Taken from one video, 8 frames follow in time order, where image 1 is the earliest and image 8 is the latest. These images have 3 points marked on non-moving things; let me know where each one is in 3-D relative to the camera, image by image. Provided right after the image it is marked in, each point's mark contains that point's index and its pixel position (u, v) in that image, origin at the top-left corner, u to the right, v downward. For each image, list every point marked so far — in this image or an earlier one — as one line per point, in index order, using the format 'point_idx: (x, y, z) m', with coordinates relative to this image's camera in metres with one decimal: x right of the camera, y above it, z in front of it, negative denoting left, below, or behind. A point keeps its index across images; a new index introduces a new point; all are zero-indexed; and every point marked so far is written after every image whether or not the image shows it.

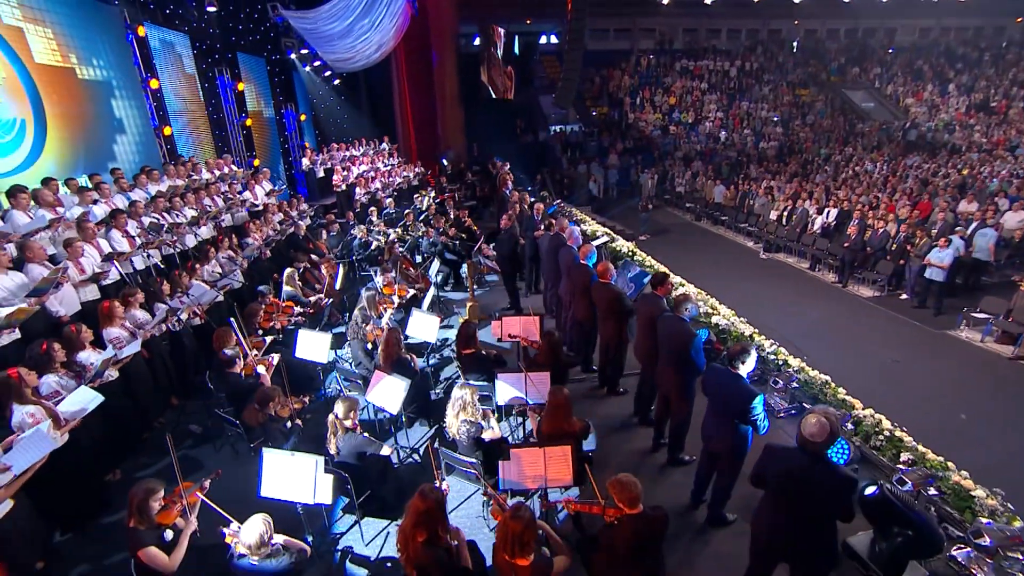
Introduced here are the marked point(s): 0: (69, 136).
0: (-7.8, +2.7, +9.4) m
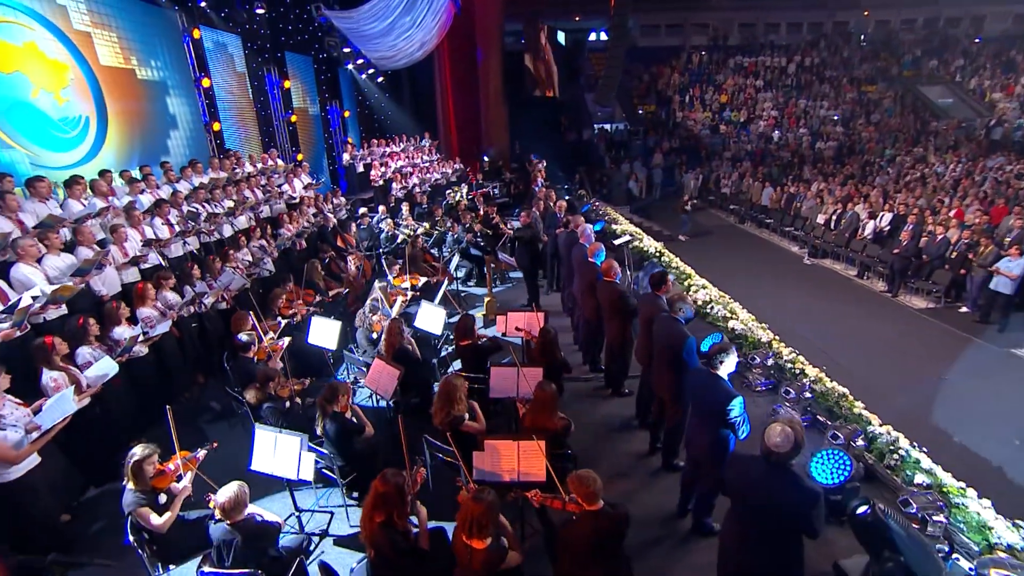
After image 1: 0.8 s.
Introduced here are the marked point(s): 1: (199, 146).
0: (-7.4, +3.0, +10.1) m
1: (-7.3, +3.3, +12.1) m
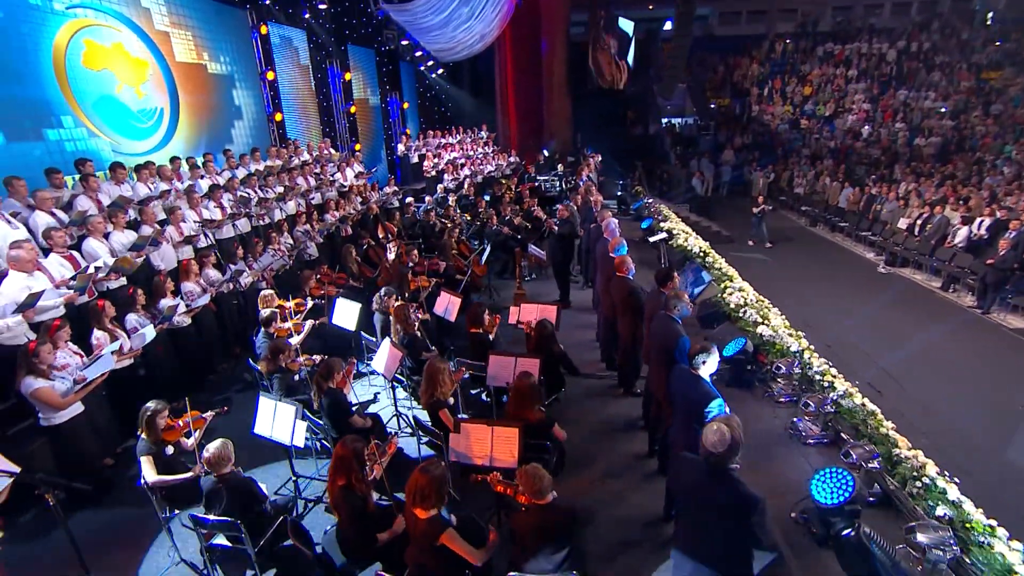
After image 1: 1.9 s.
0: (-6.6, +3.5, +11.0) m
1: (-6.2, +3.8, +13.0) m
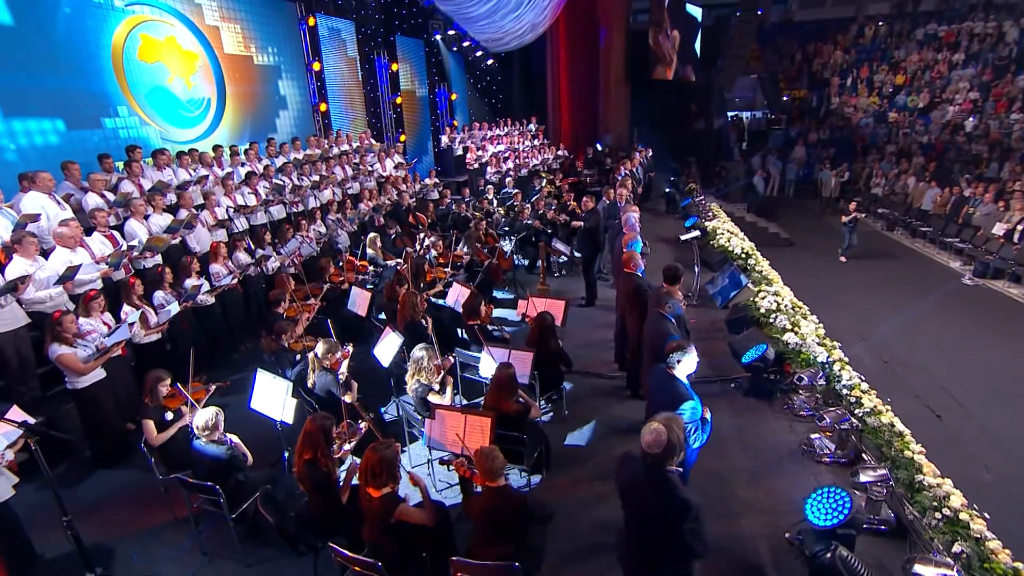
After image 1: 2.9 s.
0: (-5.9, +3.9, +11.6) m
1: (-5.3, +4.2, +13.5) m
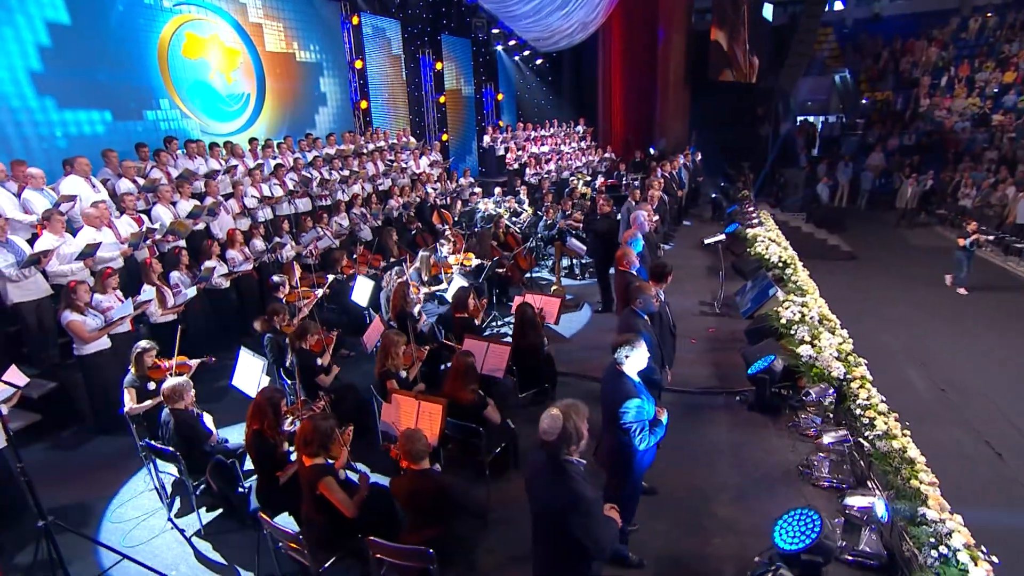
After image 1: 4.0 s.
0: (-5.2, +4.2, +12.2) m
1: (-4.4, +4.4, +14.0) m
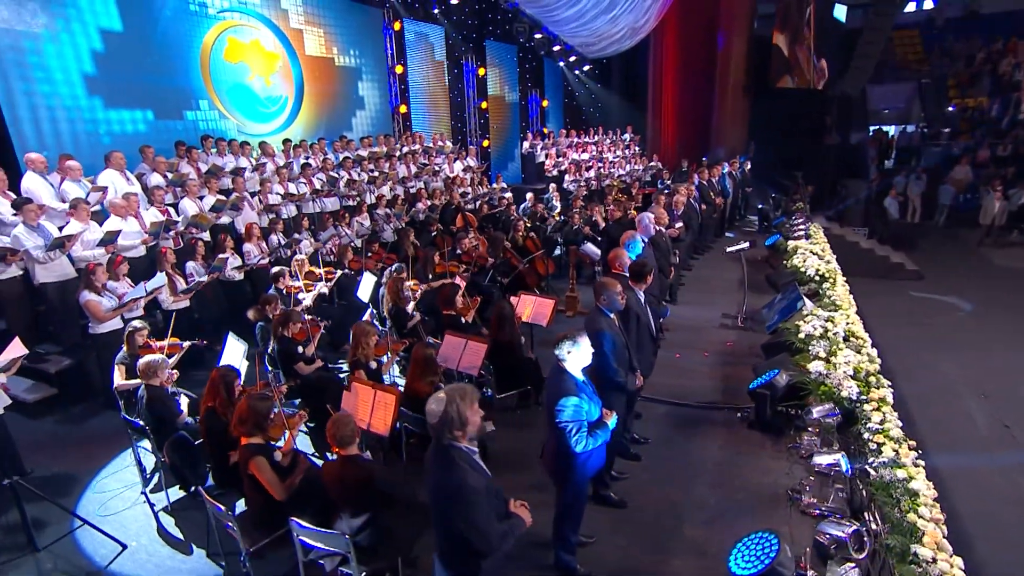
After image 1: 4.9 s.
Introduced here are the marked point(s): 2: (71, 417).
0: (-4.5, +4.2, +12.6) m
1: (-3.4, +4.4, +14.3) m
2: (-5.5, -1.6, +6.6) m
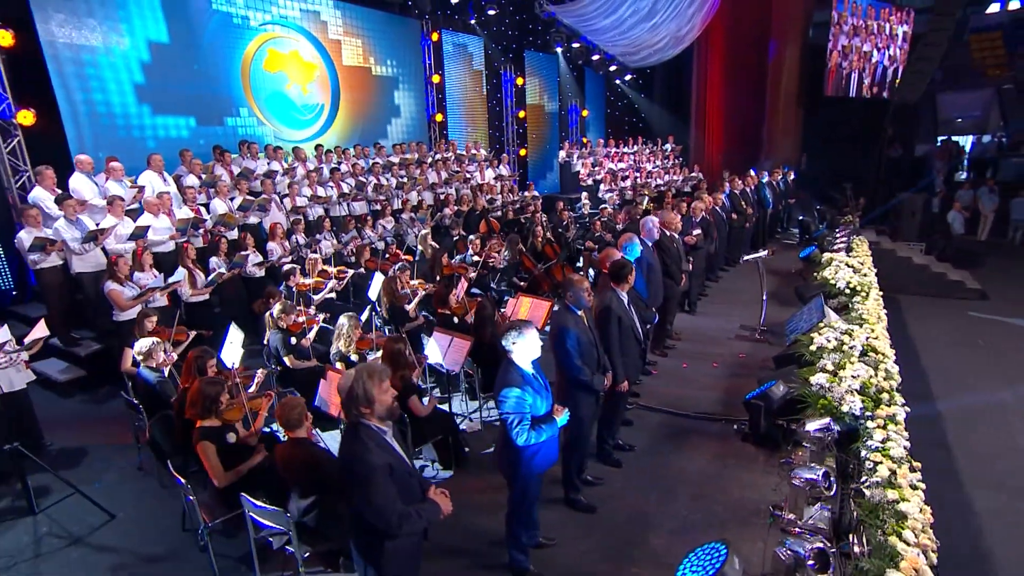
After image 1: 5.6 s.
0: (-3.8, +4.2, +13.1) m
1: (-2.6, +4.3, +14.7) m
2: (-5.6, -1.5, +7.1) m
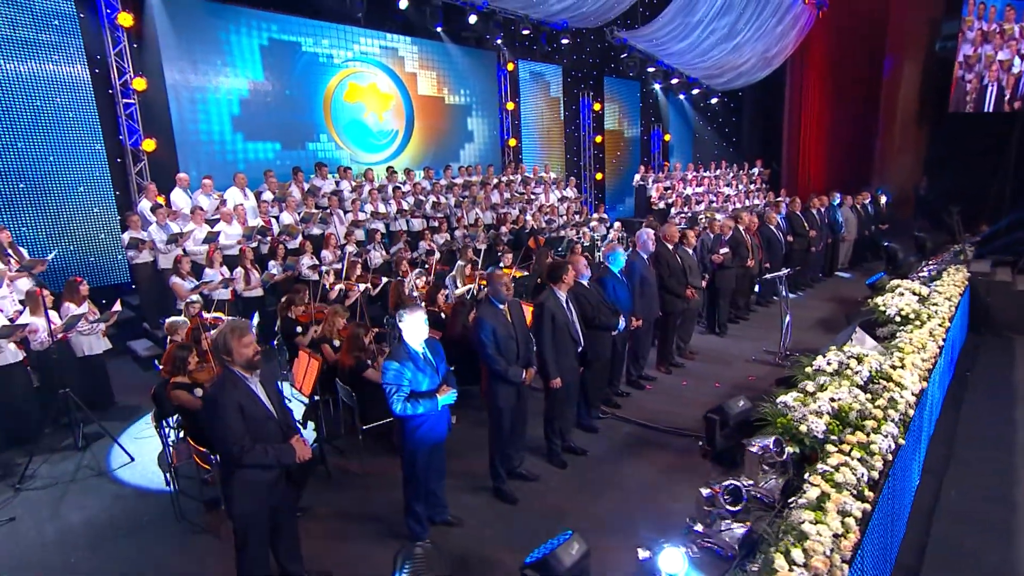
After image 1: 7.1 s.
0: (-2.3, +3.9, +14.3) m
1: (-0.7, +3.8, +15.6) m
2: (-5.5, -1.3, +8.5) m
